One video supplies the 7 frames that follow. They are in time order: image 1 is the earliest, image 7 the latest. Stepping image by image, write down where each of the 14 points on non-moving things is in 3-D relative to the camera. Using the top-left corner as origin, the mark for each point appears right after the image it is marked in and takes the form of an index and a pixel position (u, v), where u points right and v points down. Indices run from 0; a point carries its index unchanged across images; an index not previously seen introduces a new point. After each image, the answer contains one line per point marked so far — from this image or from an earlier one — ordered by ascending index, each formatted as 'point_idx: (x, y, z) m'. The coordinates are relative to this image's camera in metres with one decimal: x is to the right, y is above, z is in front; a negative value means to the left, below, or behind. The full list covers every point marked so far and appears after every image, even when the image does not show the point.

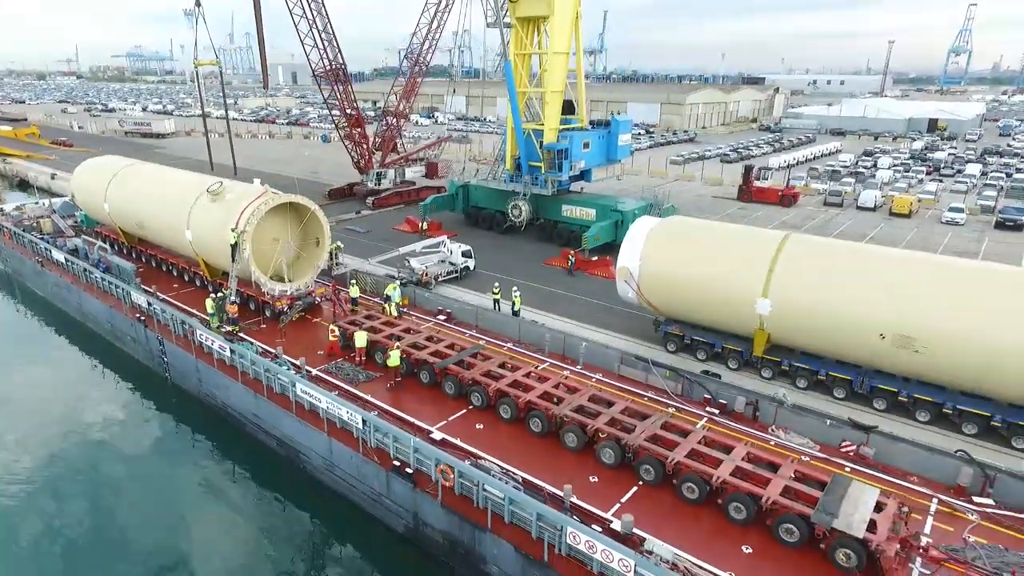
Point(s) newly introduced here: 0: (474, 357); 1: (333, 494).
0: (-0.9, -1.7, +14.8) m
1: (-4.0, -4.5, +13.7) m
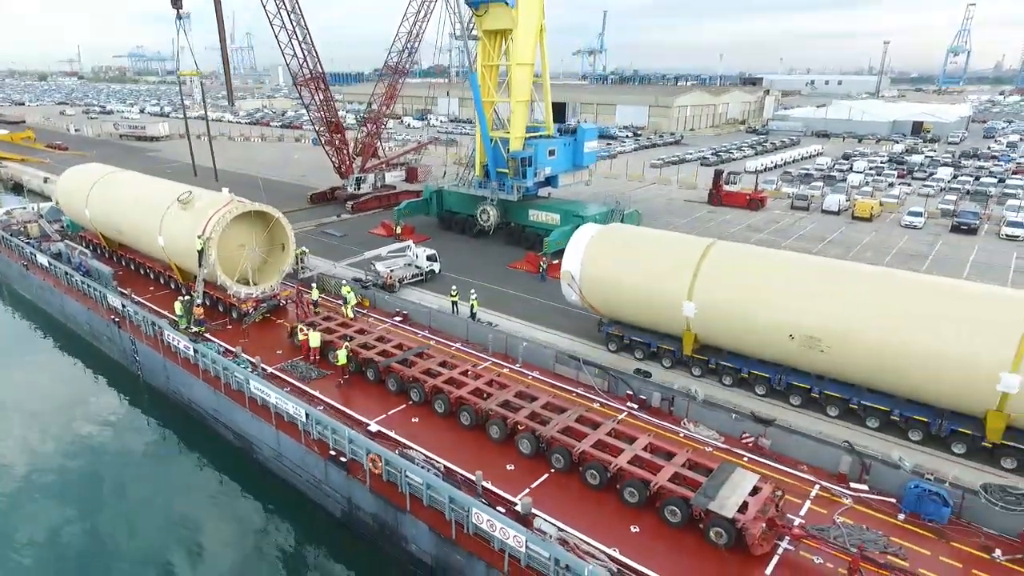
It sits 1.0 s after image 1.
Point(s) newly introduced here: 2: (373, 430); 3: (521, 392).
0: (-2.4, -1.8, +16.0) m
1: (-5.6, -4.6, +14.8) m
2: (-3.1, -3.1, +13.8) m
3: (+0.2, -2.4, +14.3) m
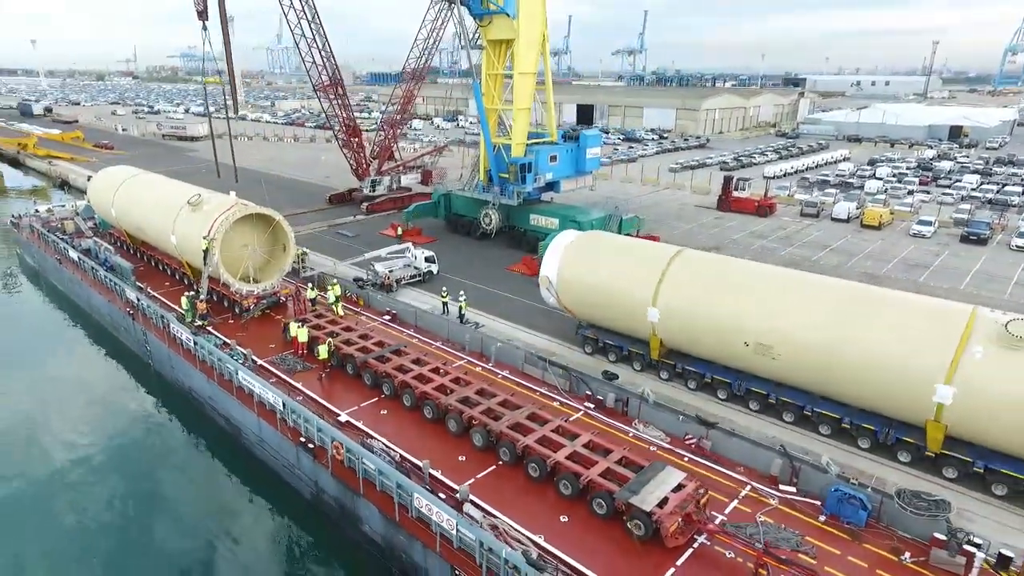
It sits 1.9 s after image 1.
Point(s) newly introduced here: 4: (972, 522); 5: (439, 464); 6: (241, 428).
0: (-3.3, -1.8, +17.0) m
1: (-6.5, -4.6, +16.1) m
2: (-4.1, -3.2, +14.9) m
3: (-0.7, -2.5, +15.2) m
4: (+9.3, -4.7, +12.6) m
5: (-1.6, -3.8, +13.4) m
6: (-7.3, -3.7, +16.6) m
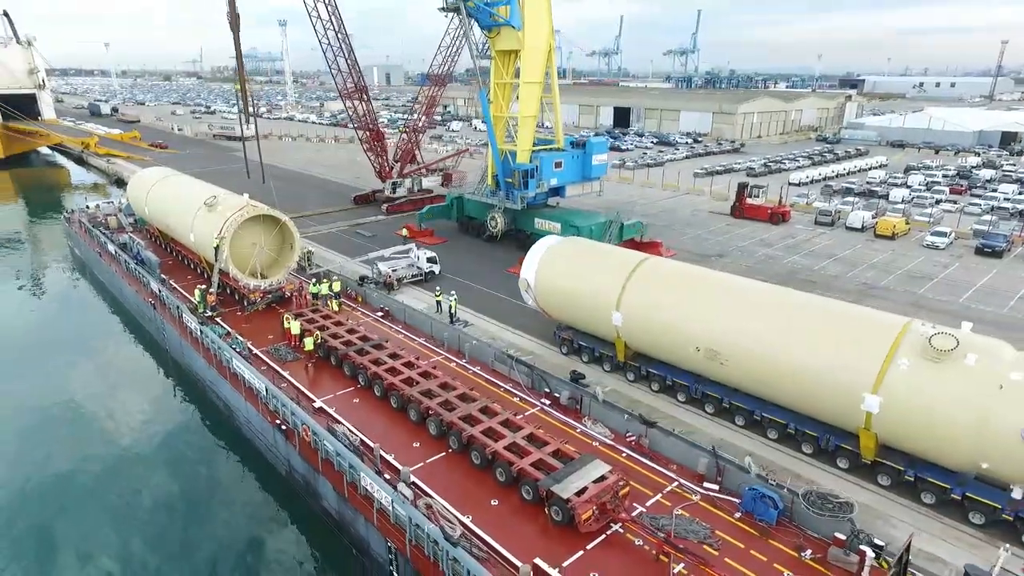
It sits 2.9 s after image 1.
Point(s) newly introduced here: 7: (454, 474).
0: (-4.1, -1.7, +18.4) m
1: (-7.5, -4.5, +17.7) m
2: (-5.1, -3.1, +16.3) m
3: (-1.8, -2.5, +16.4) m
4: (+8.0, -5.0, +13.0) m
5: (-2.8, -3.8, +14.6) m
6: (-8.2, -3.6, +18.3) m
7: (-1.3, -4.1, +13.8) m
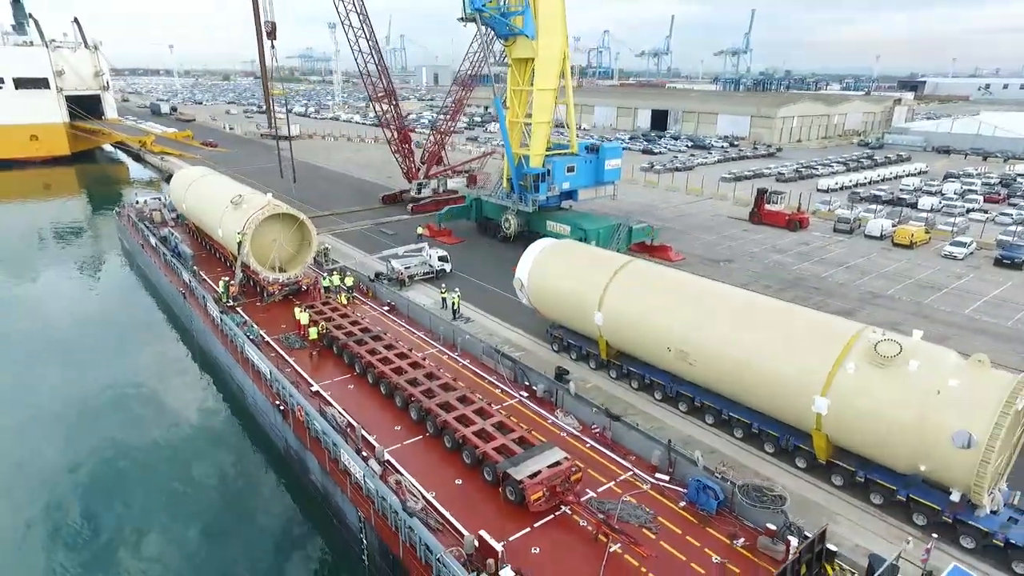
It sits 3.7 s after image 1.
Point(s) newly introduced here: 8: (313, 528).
0: (-4.5, -1.6, +19.9) m
1: (-8.0, -4.2, +19.4) m
2: (-5.7, -2.9, +17.9) m
3: (-2.3, -2.4, +17.7) m
4: (+7.2, -5.2, +13.6) m
5: (-3.5, -3.7, +16.0) m
6: (-8.6, -3.3, +20.0) m
7: (-2.1, -4.1, +15.1) m
8: (-4.9, -5.9, +15.3) m
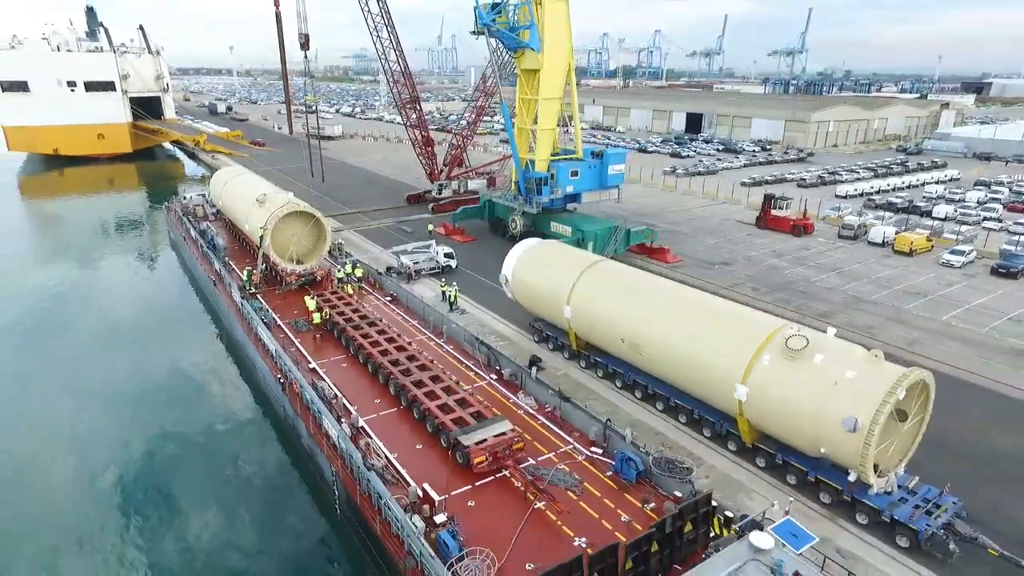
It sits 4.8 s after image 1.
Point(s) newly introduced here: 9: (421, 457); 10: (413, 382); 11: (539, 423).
0: (-5.2, -1.3, +22.3) m
1: (-8.8, -3.8, +22.1) m
2: (-6.6, -2.6, +20.4) m
3: (-3.2, -2.2, +19.9) m
4: (+5.9, -5.2, +15.2) m
5: (-4.5, -3.4, +18.4) m
6: (-9.3, -2.9, +22.7) m
7: (-3.2, -3.8, +17.3) m
8: (-6.1, -5.6, +17.8) m
9: (-2.3, -4.4, +15.8) m
10: (-2.9, -2.8, +18.3) m
11: (+0.7, -3.7, +17.1) m
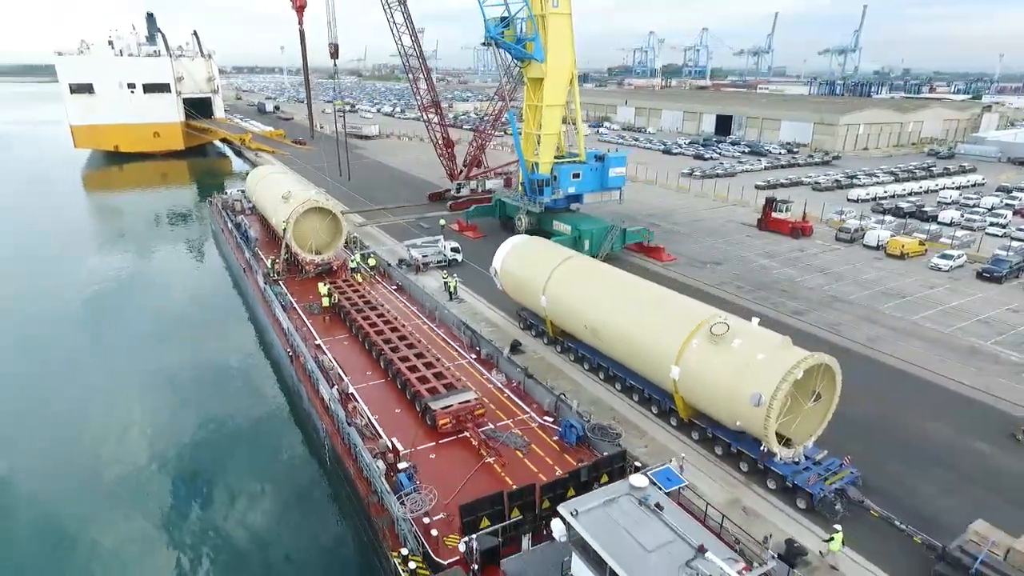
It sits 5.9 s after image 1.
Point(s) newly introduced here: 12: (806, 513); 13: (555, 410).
0: (-5.8, -0.8, +25.1) m
1: (-9.4, -3.3, +25.2) m
2: (-7.3, -2.1, +23.3) m
3: (-4.0, -1.7, +22.7) m
4: (+4.7, -5.0, +17.4) m
5: (-5.4, -3.0, +21.2) m
6: (-9.9, -2.3, +25.9) m
7: (-4.2, -3.4, +20.1) m
8: (-7.1, -5.1, +20.7) m
9: (-3.4, -4.0, +18.5) m
10: (-3.8, -2.4, +21.0) m
11: (-0.3, -3.4, +19.6) m
12: (+7.4, -5.6, +15.5) m
13: (+1.2, -3.6, +18.3) m
